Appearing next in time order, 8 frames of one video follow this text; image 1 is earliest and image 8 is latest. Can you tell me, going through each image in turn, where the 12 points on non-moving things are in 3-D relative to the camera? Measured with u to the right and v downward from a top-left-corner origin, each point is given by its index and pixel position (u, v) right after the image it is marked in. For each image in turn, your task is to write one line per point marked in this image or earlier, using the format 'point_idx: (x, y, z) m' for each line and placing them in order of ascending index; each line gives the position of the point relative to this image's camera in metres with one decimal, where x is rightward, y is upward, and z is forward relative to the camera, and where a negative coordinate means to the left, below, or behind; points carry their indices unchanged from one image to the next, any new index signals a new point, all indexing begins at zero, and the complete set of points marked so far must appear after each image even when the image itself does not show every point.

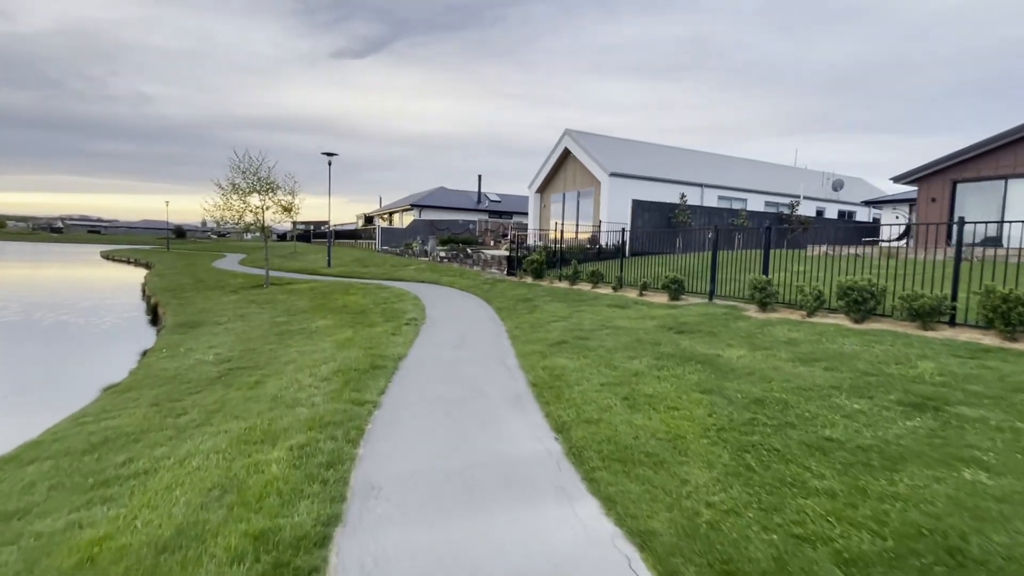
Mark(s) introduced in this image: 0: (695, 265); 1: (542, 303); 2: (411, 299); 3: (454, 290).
0: (+5.6, +0.5, +13.9) m
1: (+0.8, -0.3, +12.6) m
2: (-3.5, +0.1, +14.2) m
3: (-2.2, +0.1, +15.9) m
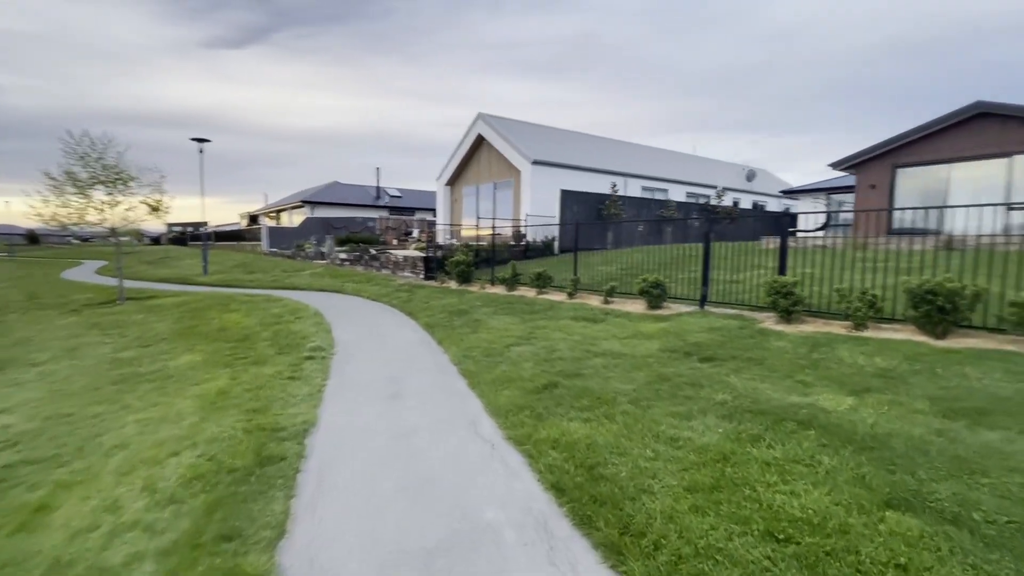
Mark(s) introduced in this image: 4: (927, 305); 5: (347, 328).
0: (+3.9, +0.5, +12.2) m
1: (-0.4, -0.6, +9.9) m
2: (-5.0, -0.4, +10.6) m
3: (-4.1, -0.3, +12.5) m
4: (+5.9, -0.2, +6.5) m
5: (-3.3, -0.8, +9.3) m
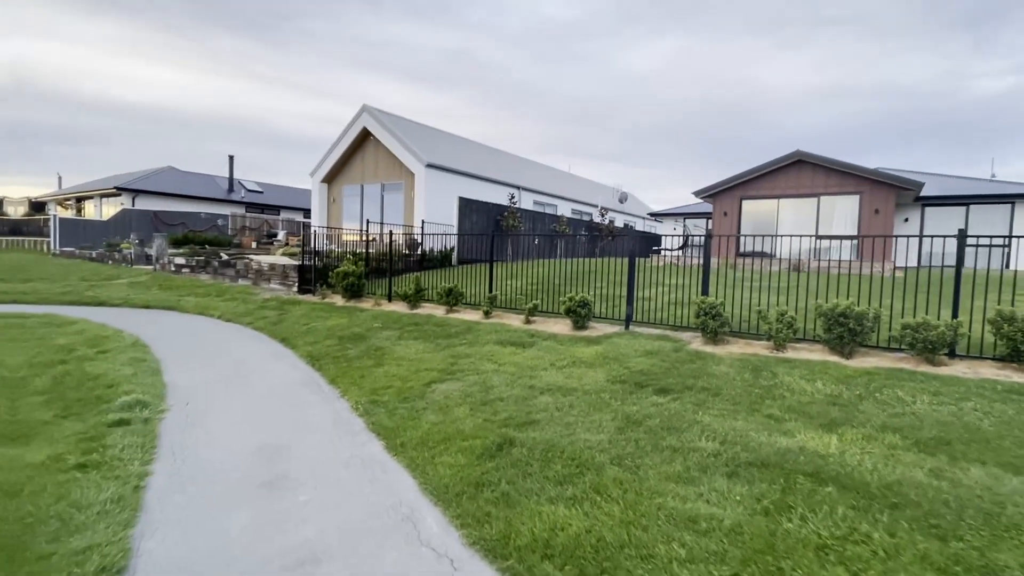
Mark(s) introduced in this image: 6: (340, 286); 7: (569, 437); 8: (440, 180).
0: (+1.4, +0.1, +11.6) m
1: (-2.2, -0.9, +8.2) m
2: (-6.8, -0.7, +7.5) m
3: (-6.4, -0.6, +9.6) m
4: (+4.8, -0.6, +6.7) m
5: (-4.7, -1.0, +6.8) m
6: (-4.3, 0.0, +11.4) m
7: (+0.5, -1.4, +4.4) m
8: (-3.0, +4.4, +18.8) m
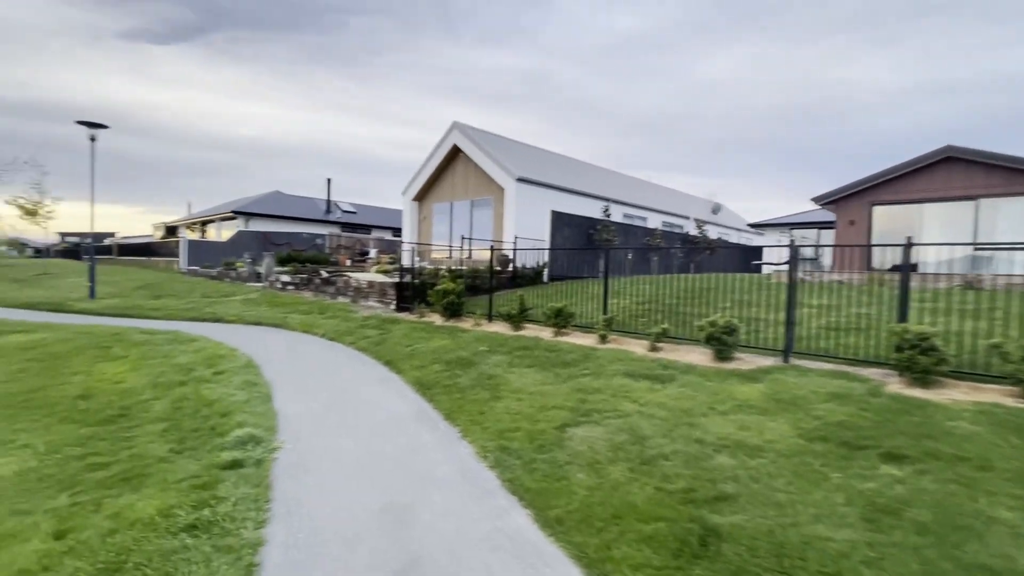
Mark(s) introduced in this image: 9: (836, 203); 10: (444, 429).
0: (+3.9, -0.4, +10.1) m
1: (-0.2, -1.2, +7.3) m
2: (-4.8, -1.0, +7.4) m
3: (-4.1, -1.0, +9.4) m
4: (+6.5, -0.8, +4.7) m
5: (-2.9, -1.3, +6.3) m
6: (-1.8, -0.4, +10.8) m
7: (+1.9, -1.6, +3.0) m
8: (+0.7, +3.7, +18.0) m
9: (+12.9, +3.3, +17.8) m
10: (-0.8, -1.6, +5.1) m
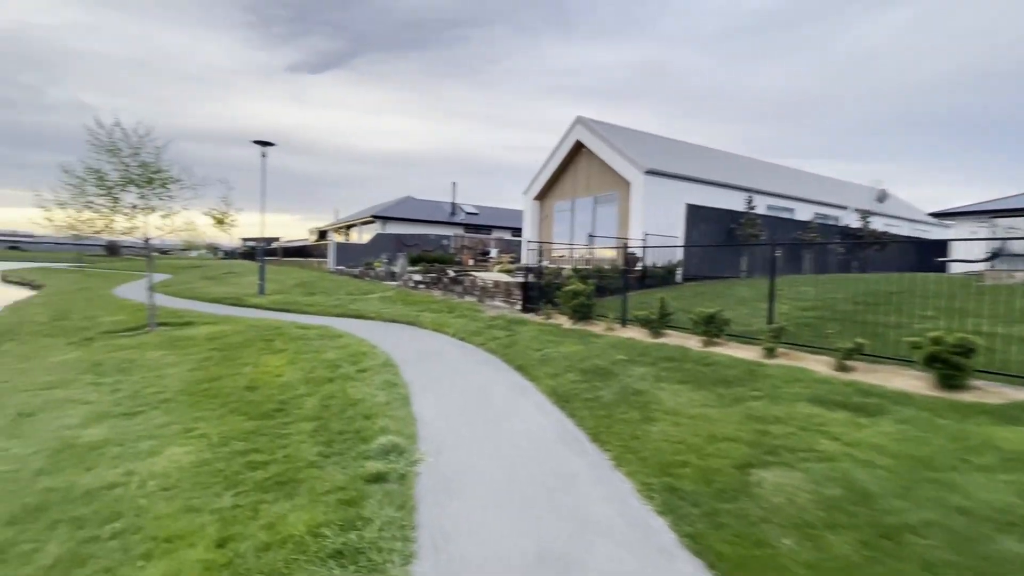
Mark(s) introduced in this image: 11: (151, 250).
0: (+6.5, -0.5, +8.2) m
1: (+1.9, -1.2, +6.4) m
2: (-2.6, -0.9, +7.6) m
3: (-1.4, -1.0, +9.4) m
4: (+7.7, -0.9, +2.2) m
5: (-1.0, -1.3, +6.1) m
6: (+1.2, -0.4, +10.2) m
7: (+2.9, -1.7, +1.8) m
8: (+5.5, +3.7, +16.6) m
9: (+17.1, +3.2, +13.4) m
10: (+0.8, -1.6, +4.4) m
11: (-8.7, +0.9, +10.9) m
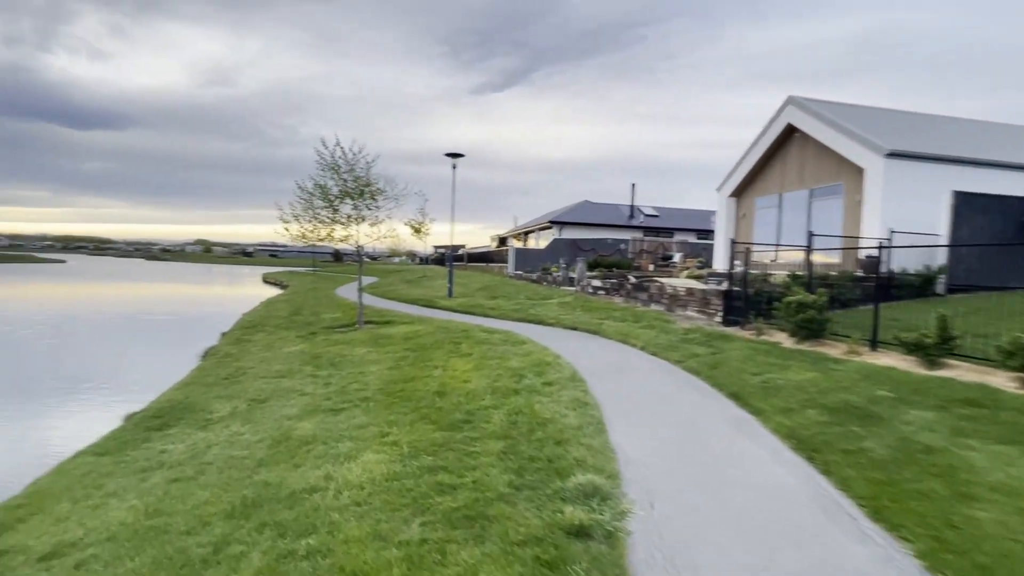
0: (+9.2, -0.7, +4.4) m
1: (+4.2, -1.4, +4.4) m
2: (+0.5, -1.0, +7.1) m
3: (+2.2, -1.1, +8.4) m
4: (+8.2, -1.1, -1.6) m
5: (+1.4, -1.4, +5.1) m
6: (+4.9, -0.6, +8.1) m
7: (+3.5, -1.7, -0.3) m
8: (+11.3, +3.3, +12.7) m
9: (+21.0, +2.7, +5.5) m
10: (+2.4, -1.7, +2.9) m
11: (-4.1, +0.9, +12.4) m
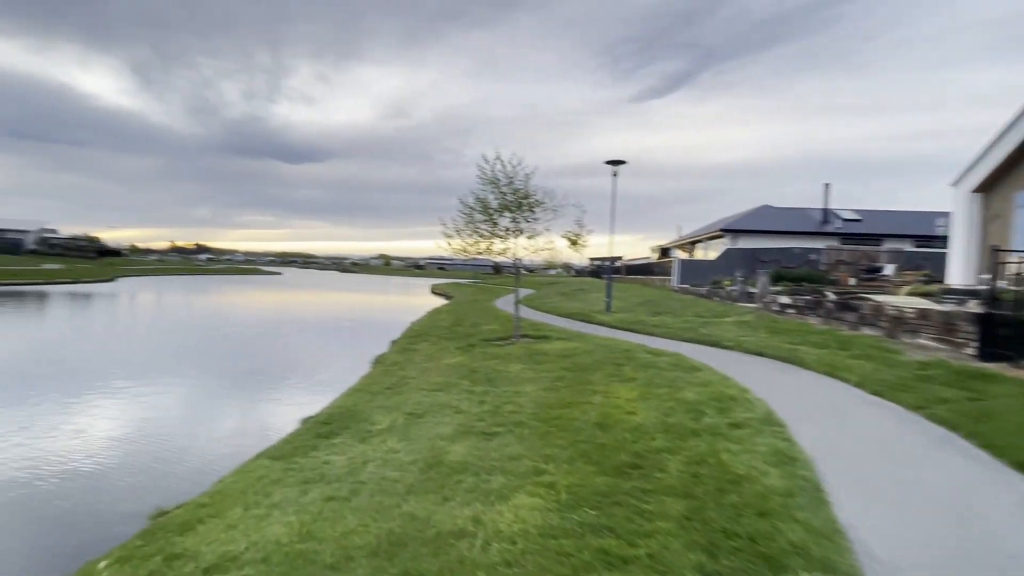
0: (+10.1, -0.9, +0.5) m
1: (+5.4, -1.5, +2.1) m
2: (+2.7, -1.2, +5.9) m
3: (+4.7, -1.4, +6.5) m
4: (+7.1, -1.1, -4.8) m
5: (+2.9, -1.5, +3.7) m
6: (+7.3, -0.9, +5.4) m
7: (+3.1, -1.8, -2.1) m
8: (+14.9, +2.8, +7.7) m
9: (+21.7, +2.3, -2.3) m
10: (+3.2, -1.8, +1.3) m
11: (+0.2, +0.5, +12.4) m
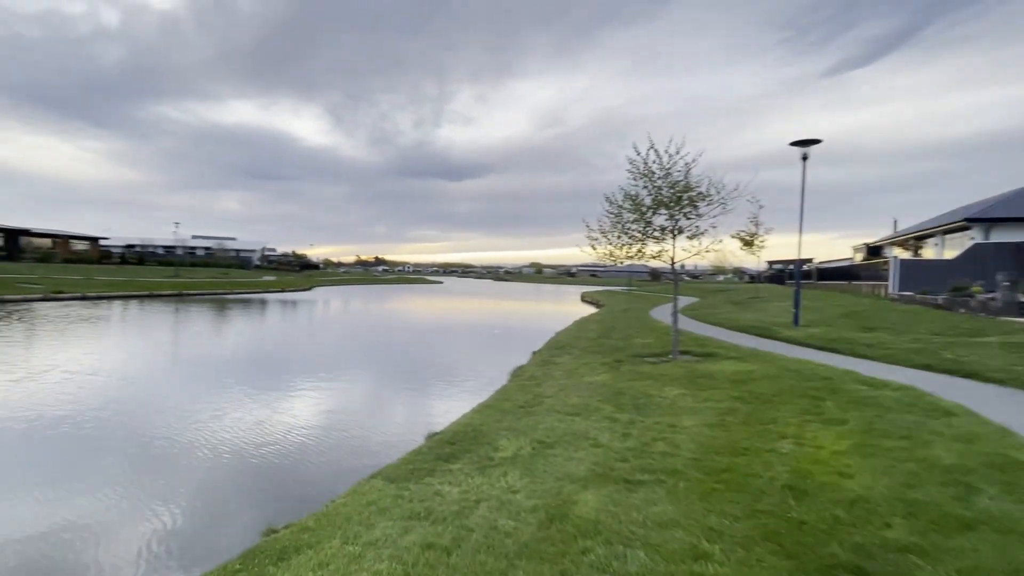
0: (+9.3, -0.9, -3.7) m
1: (+5.4, -1.5, -0.6) m
2: (+4.2, -1.3, +3.9) m
3: (+6.3, -1.4, +3.8) m
4: (+4.7, -1.0, -7.7) m
5: (+3.7, -1.6, +1.8) m
6: (+8.4, -0.9, +1.9) m
7: (+1.9, -1.7, -3.7) m
8: (+16.2, +2.8, +1.6) m
9: (+19.3, +2.5, -10.1) m
10: (+3.1, -1.8, -0.6) m
11: (+4.1, +0.4, +10.9) m
